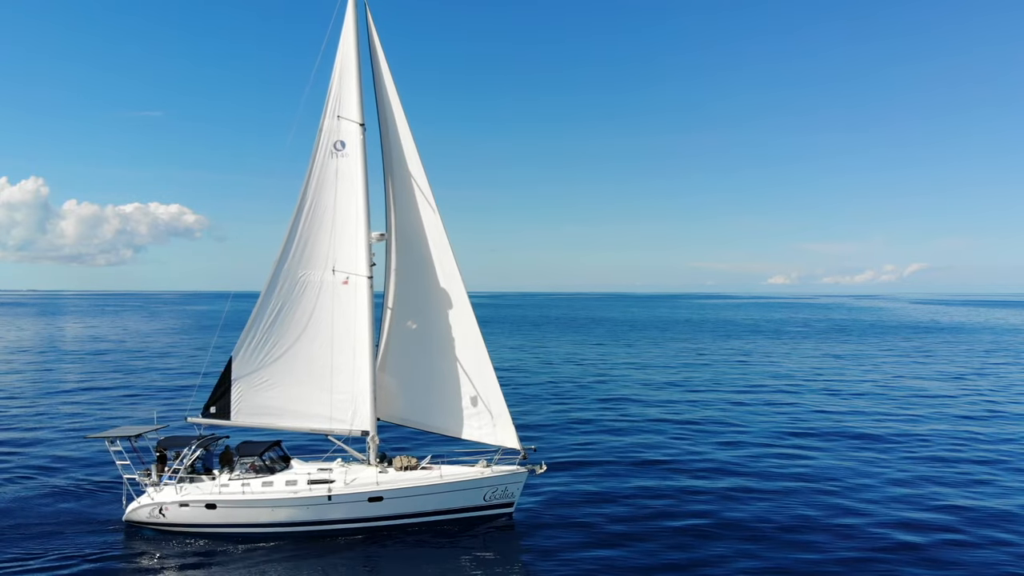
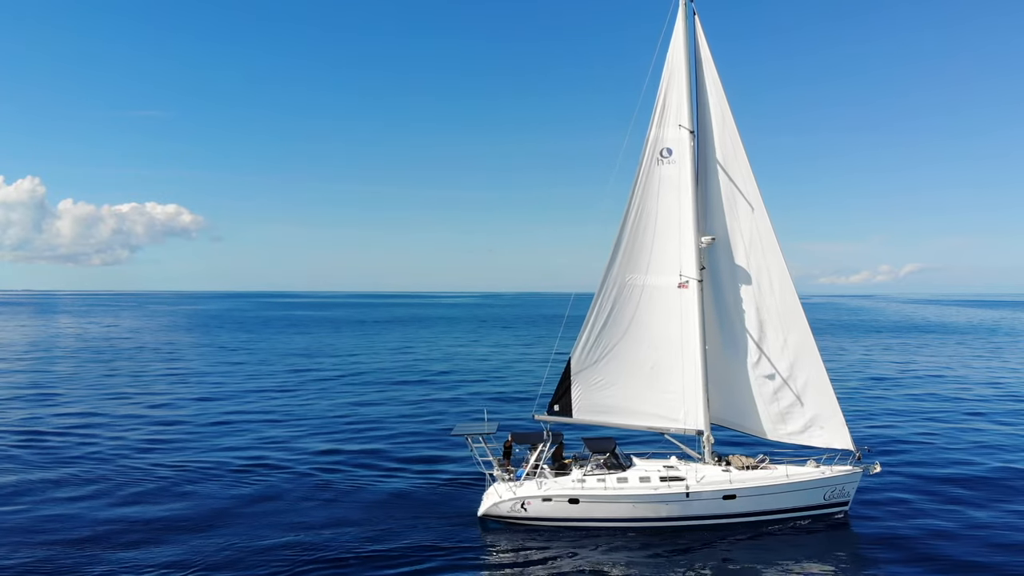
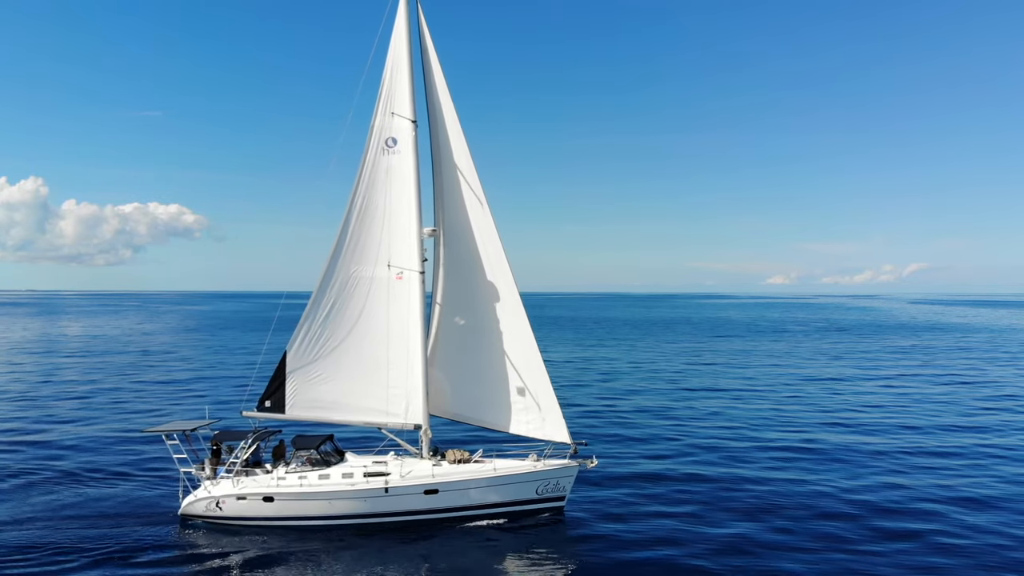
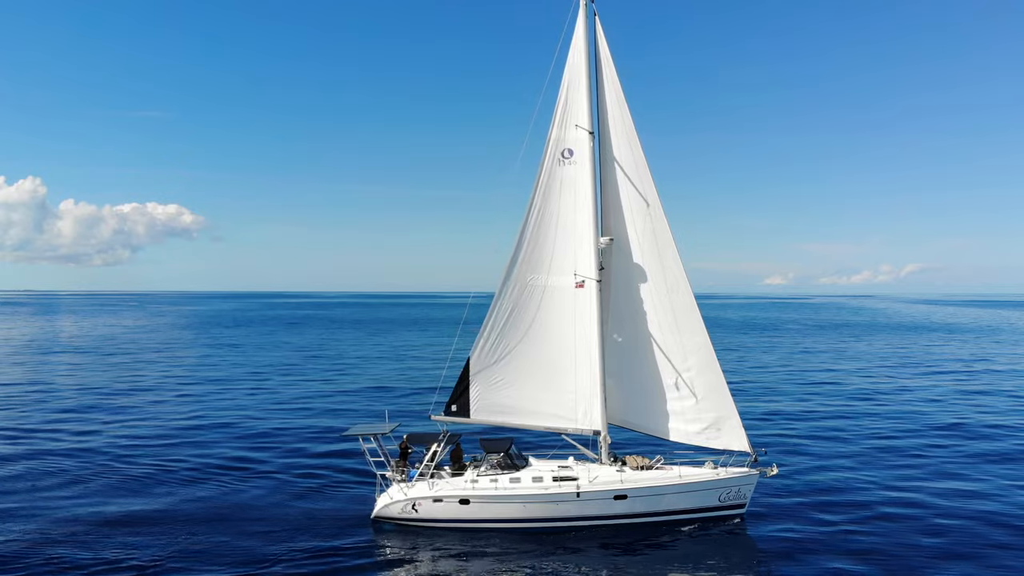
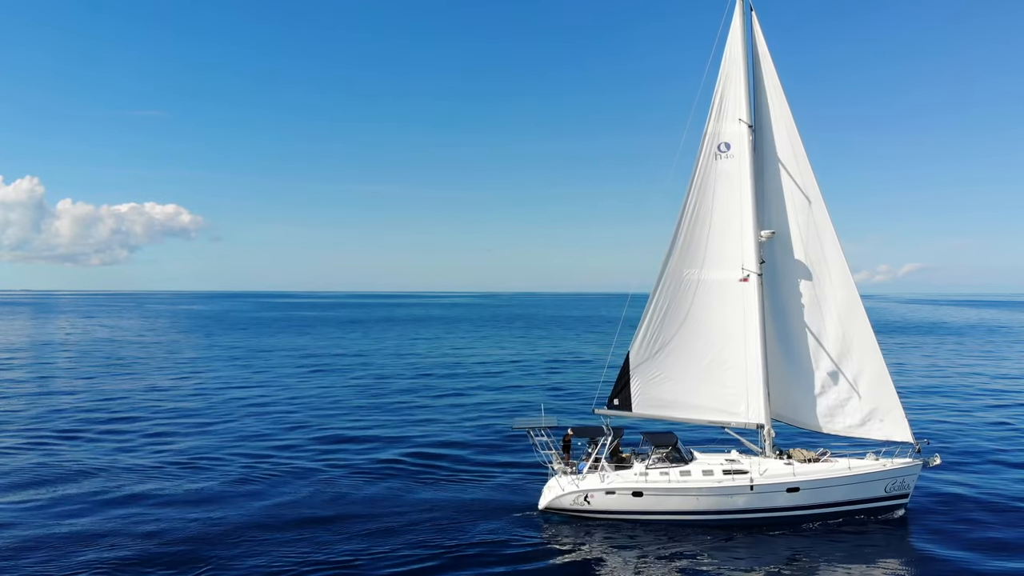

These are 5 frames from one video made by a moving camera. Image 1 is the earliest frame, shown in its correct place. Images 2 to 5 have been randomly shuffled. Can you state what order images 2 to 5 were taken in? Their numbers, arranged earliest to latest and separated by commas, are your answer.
3, 4, 2, 5
